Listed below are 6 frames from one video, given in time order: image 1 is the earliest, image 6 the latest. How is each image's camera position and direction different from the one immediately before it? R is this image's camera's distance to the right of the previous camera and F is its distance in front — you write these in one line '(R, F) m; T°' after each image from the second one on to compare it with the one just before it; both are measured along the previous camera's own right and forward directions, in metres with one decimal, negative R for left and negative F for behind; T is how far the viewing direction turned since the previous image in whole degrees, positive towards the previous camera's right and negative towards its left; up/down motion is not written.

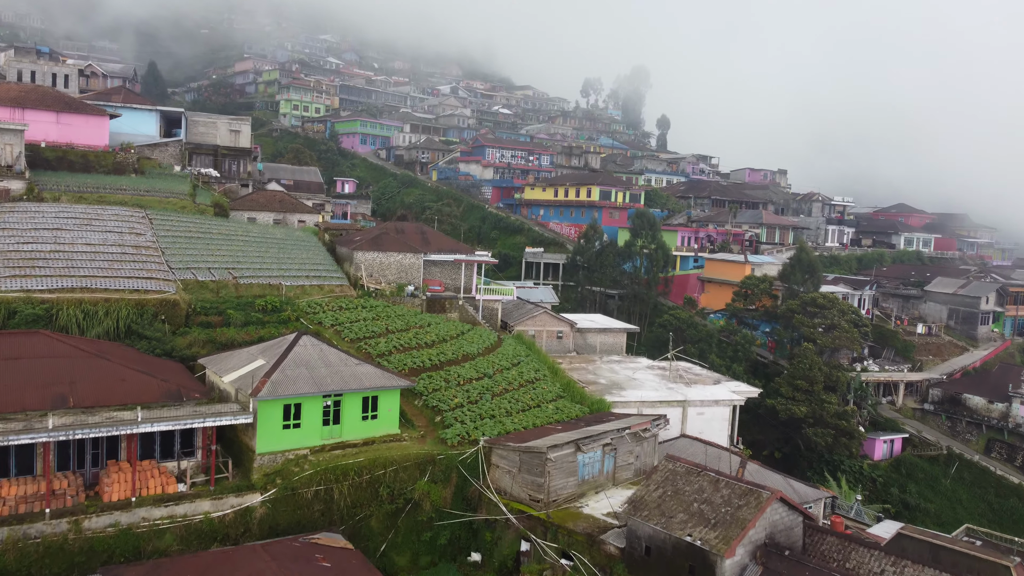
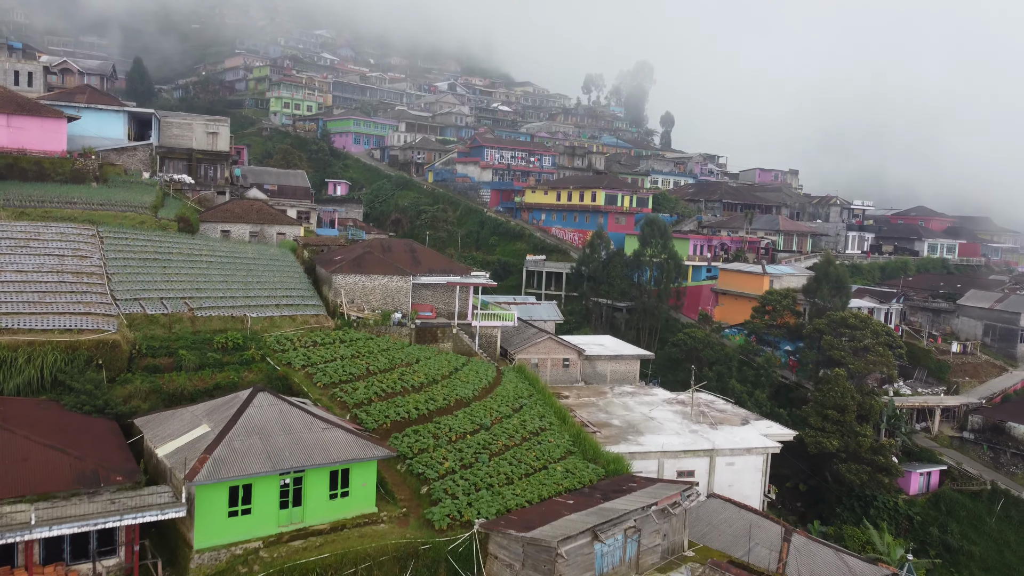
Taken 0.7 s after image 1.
(0.0, +2.4) m; 0°
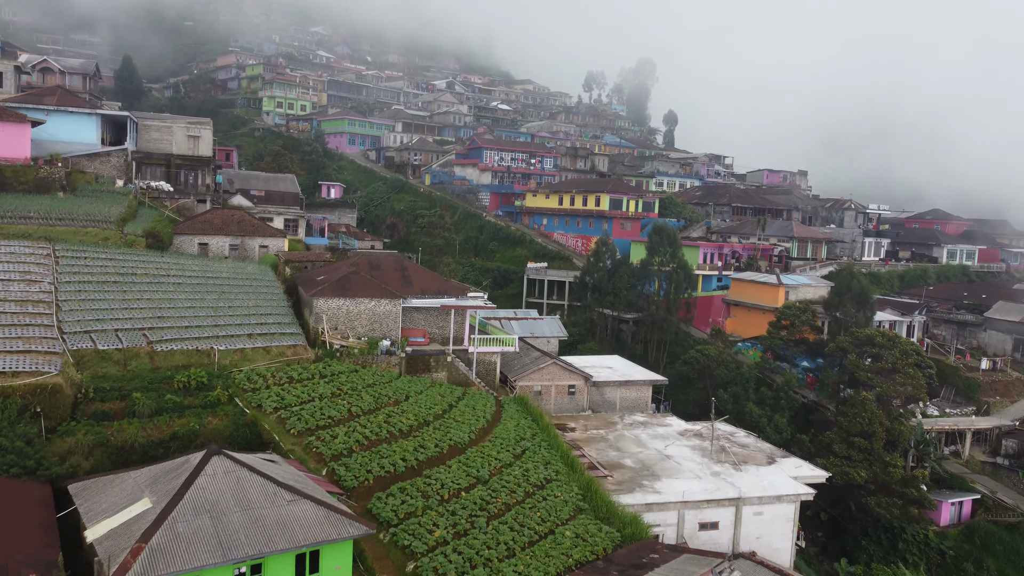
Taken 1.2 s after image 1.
(0.0, +1.7) m; 0°
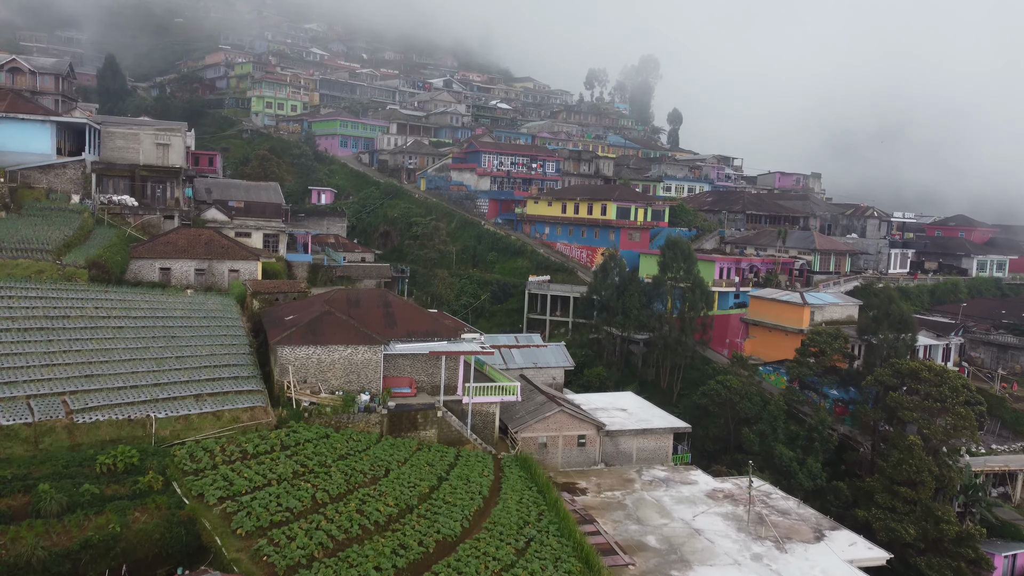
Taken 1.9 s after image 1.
(0.0, +2.5) m; 0°
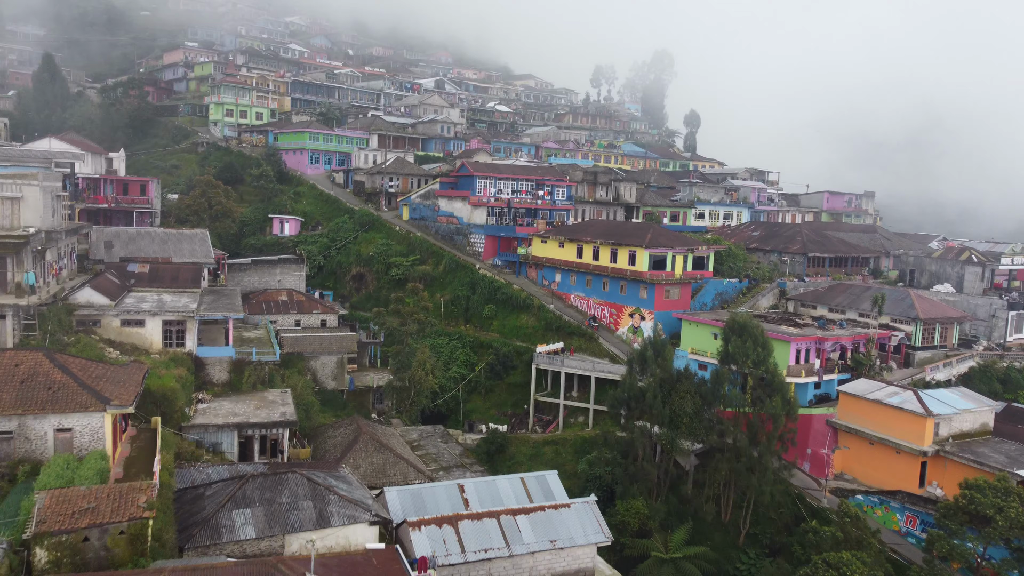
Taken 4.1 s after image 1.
(-0.1, +7.9) m; 0°
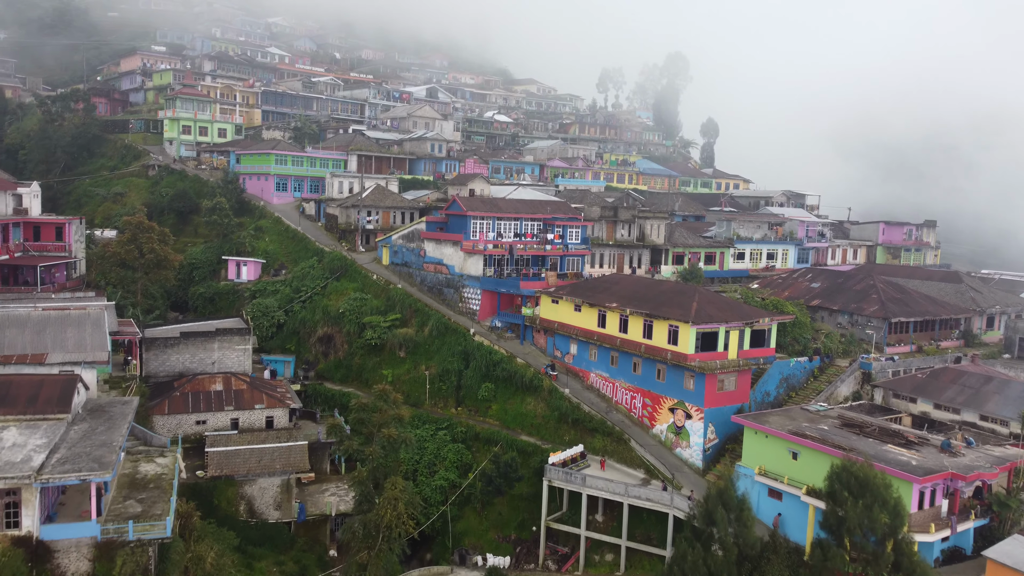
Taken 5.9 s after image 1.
(-0.1, +6.6) m; 0°
